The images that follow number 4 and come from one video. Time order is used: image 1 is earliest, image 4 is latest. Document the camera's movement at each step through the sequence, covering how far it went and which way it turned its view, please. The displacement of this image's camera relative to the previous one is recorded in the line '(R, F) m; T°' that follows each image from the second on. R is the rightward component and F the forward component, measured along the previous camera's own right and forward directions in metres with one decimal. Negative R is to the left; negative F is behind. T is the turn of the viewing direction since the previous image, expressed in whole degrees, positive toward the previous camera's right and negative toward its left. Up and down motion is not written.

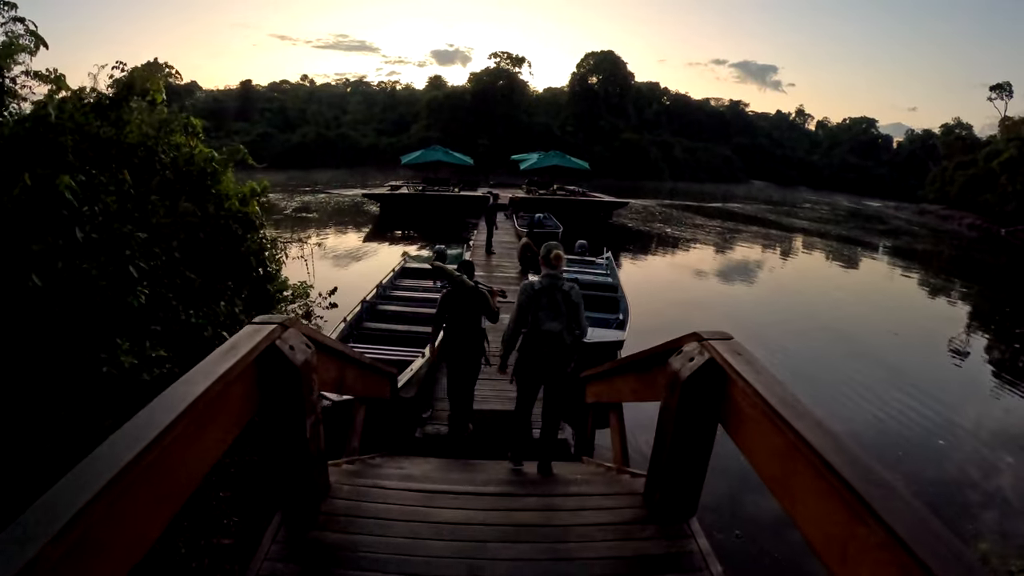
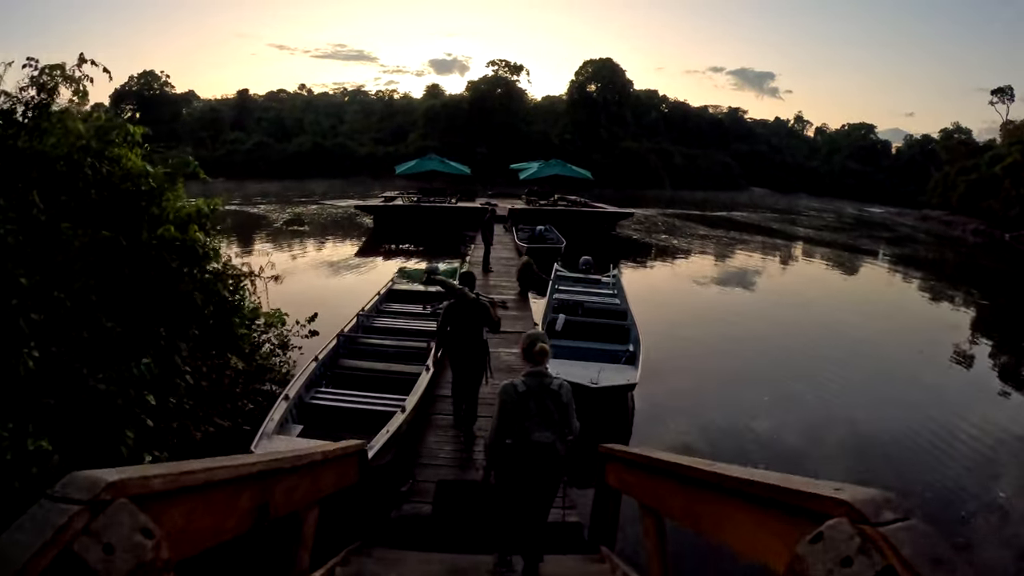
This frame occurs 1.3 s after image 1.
(0.0, +0.8) m; 0°
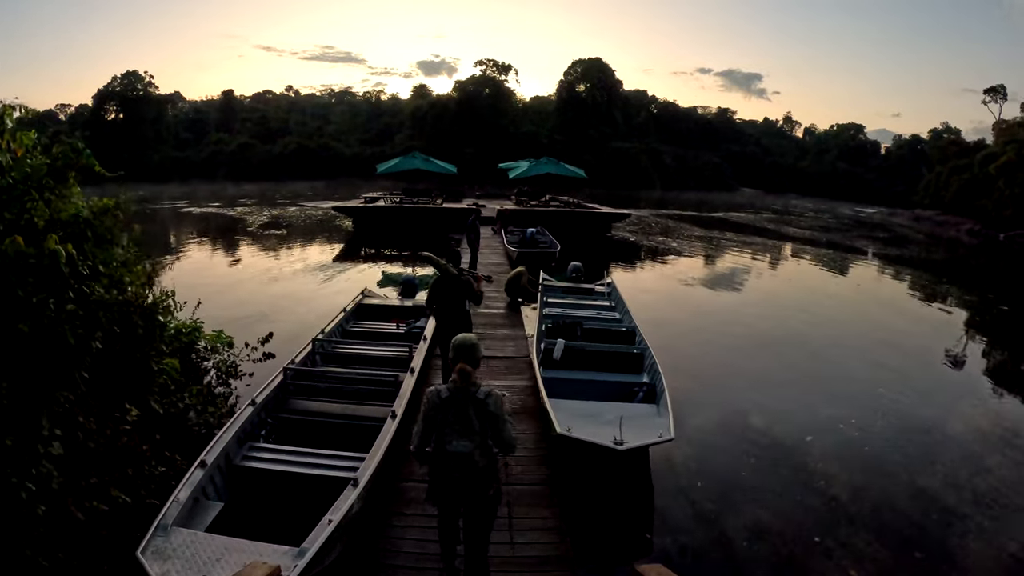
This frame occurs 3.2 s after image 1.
(0.0, +1.0) m; +1°
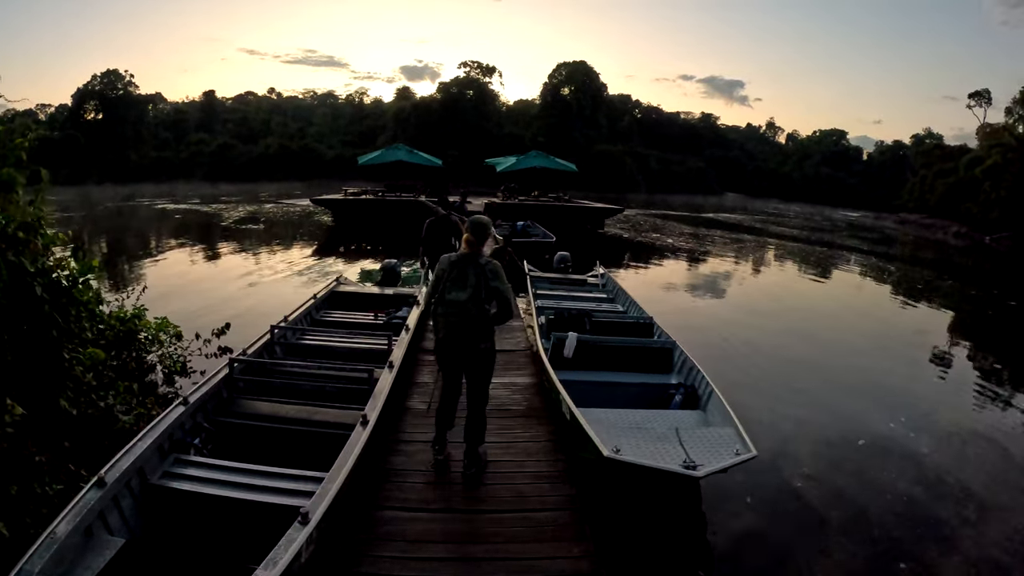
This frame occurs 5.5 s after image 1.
(-0.1, +0.8) m; +2°
